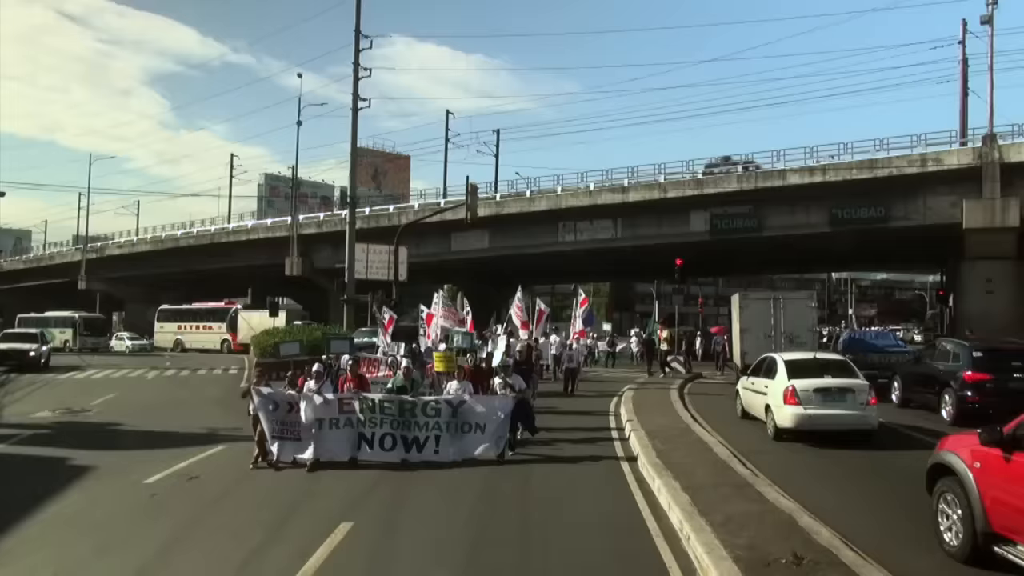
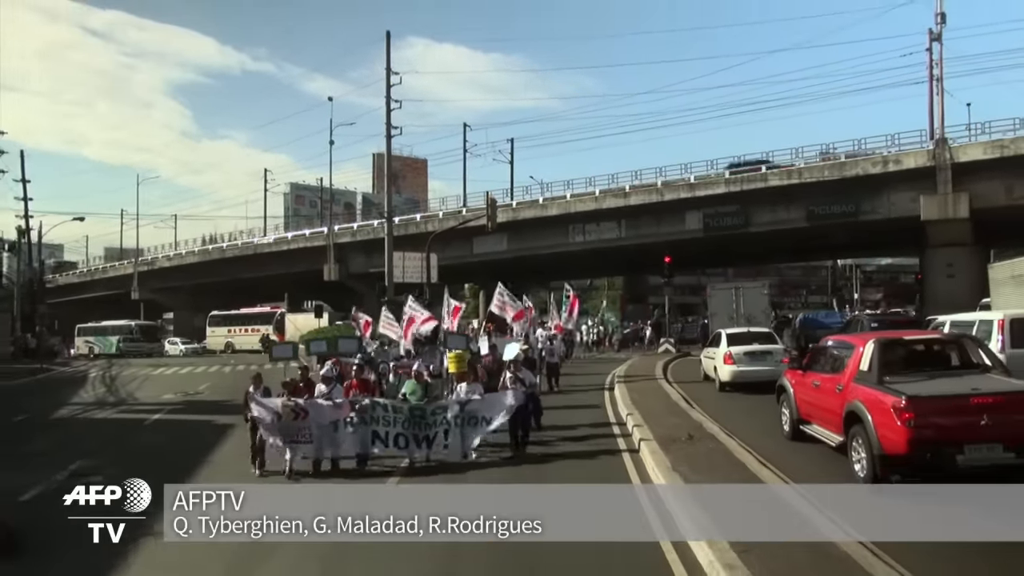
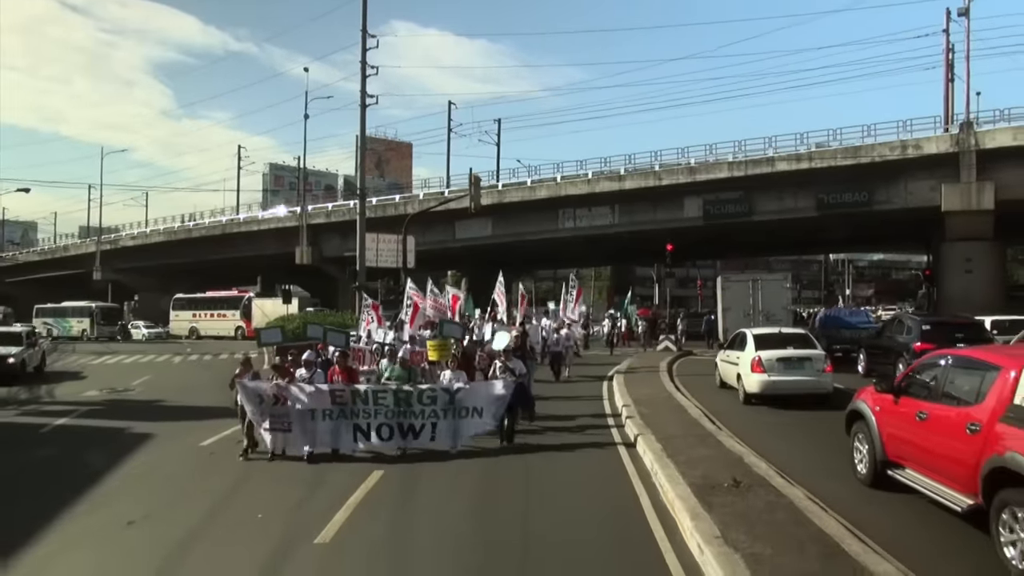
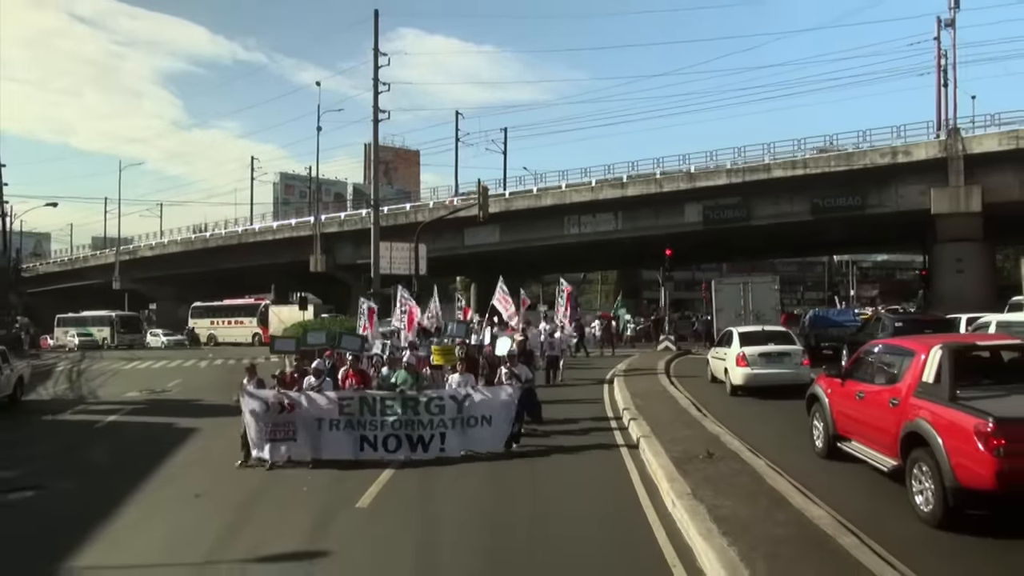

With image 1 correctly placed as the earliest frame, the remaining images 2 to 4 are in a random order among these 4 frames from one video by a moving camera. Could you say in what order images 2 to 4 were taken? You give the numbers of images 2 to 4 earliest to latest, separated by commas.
3, 4, 2
